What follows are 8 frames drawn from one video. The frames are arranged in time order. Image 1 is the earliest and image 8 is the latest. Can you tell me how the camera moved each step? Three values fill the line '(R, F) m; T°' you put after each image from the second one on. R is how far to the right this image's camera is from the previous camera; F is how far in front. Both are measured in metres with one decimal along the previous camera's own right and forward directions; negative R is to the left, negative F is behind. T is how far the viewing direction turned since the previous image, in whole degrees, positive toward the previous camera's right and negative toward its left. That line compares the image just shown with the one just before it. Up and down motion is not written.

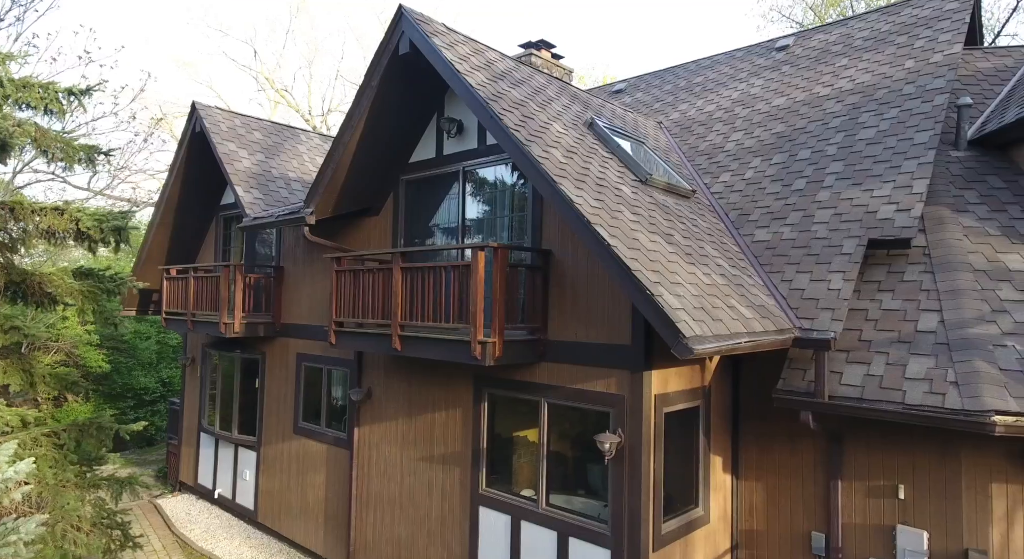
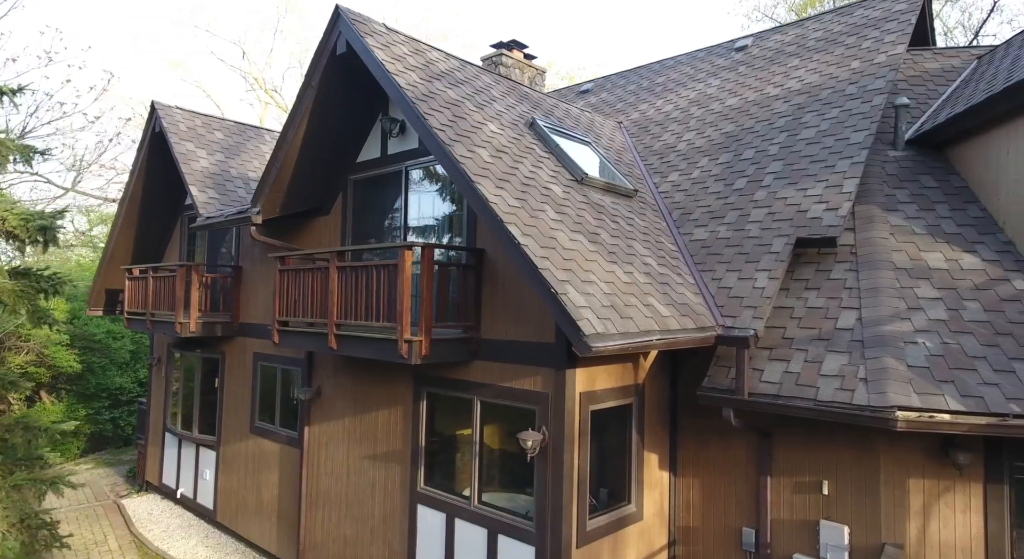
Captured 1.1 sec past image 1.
(+0.6, 0.0) m; 0°
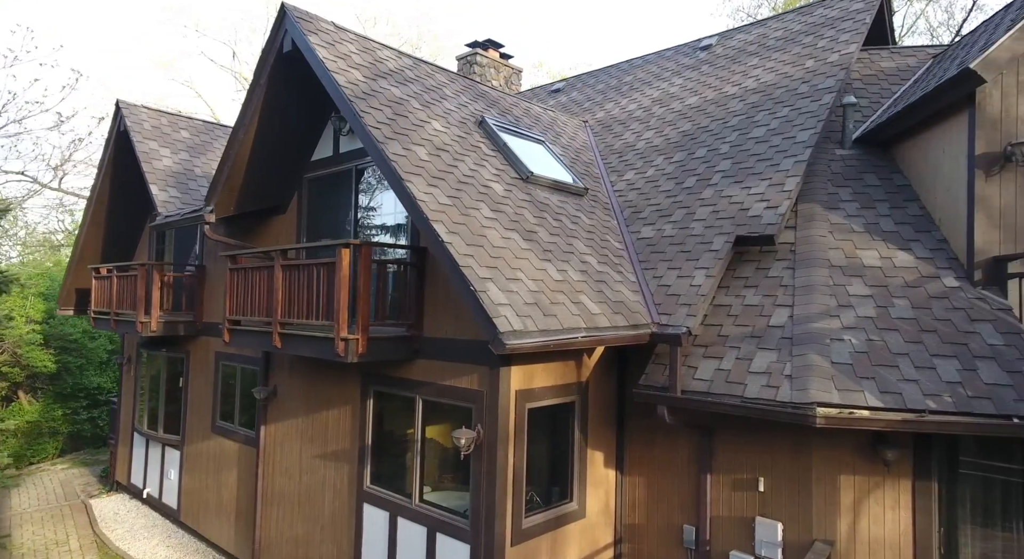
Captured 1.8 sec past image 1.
(+0.6, 0.0) m; 0°
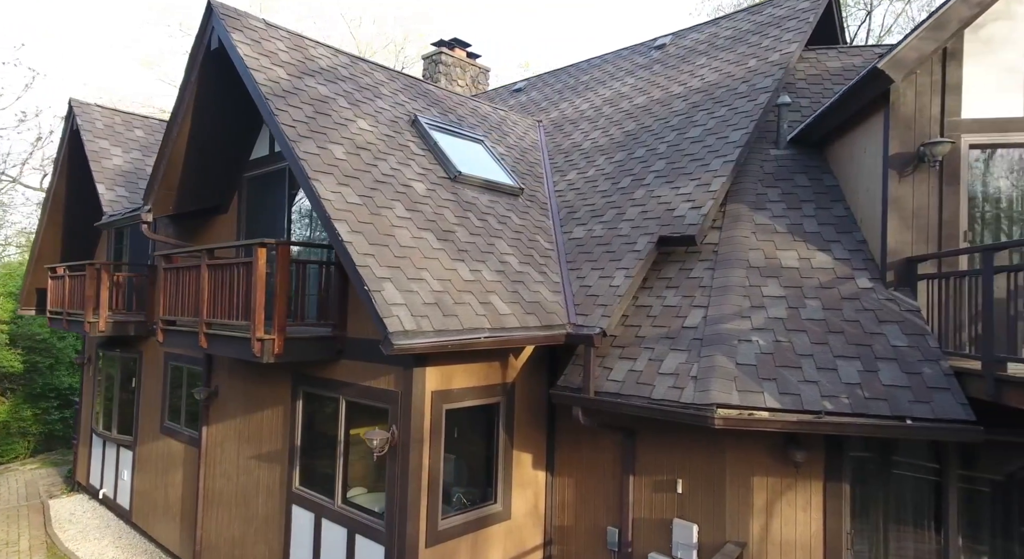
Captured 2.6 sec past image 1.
(+0.7, 0.0) m; 0°
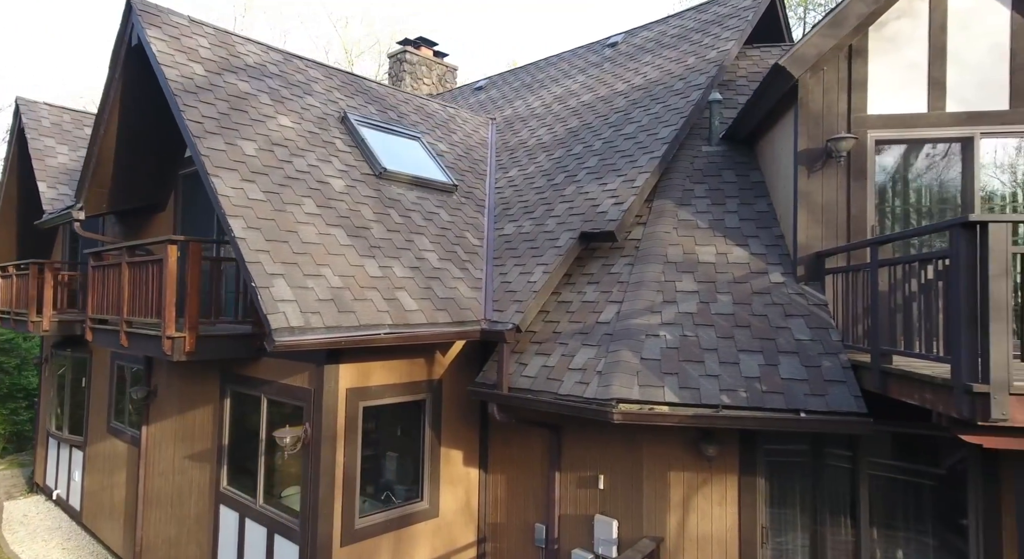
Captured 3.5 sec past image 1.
(+0.7, 0.0) m; +1°
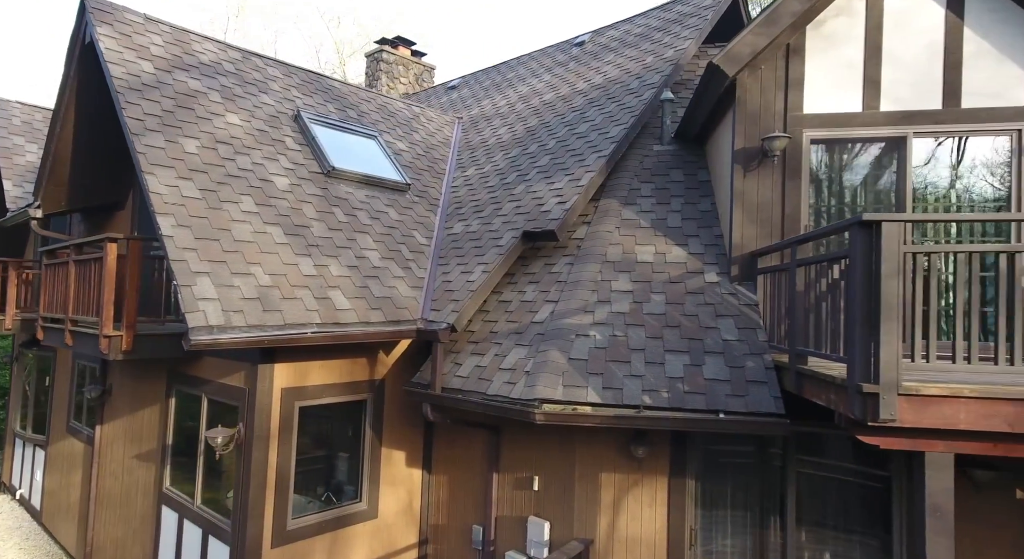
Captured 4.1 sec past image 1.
(+0.6, 0.0) m; 0°
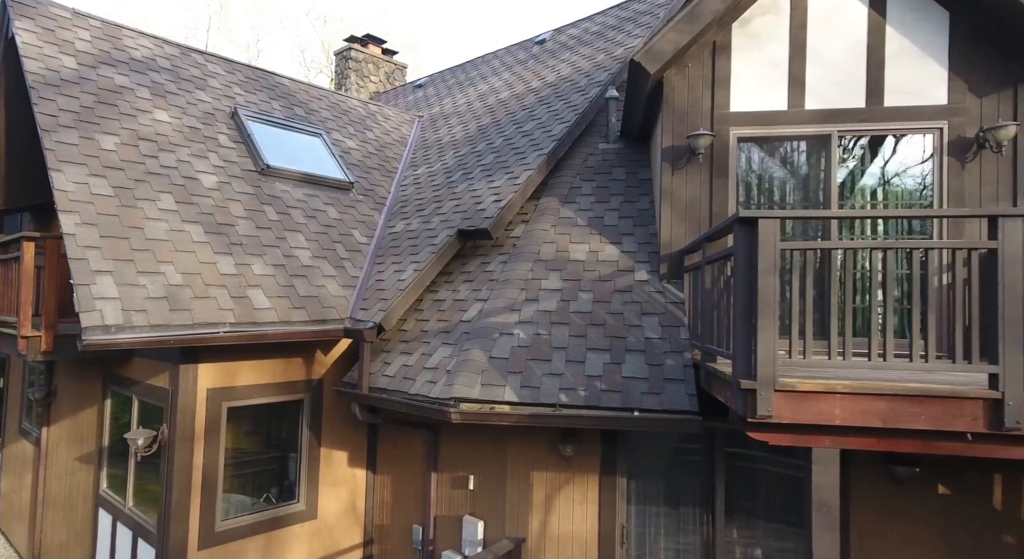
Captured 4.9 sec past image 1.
(+0.6, 0.0) m; +1°
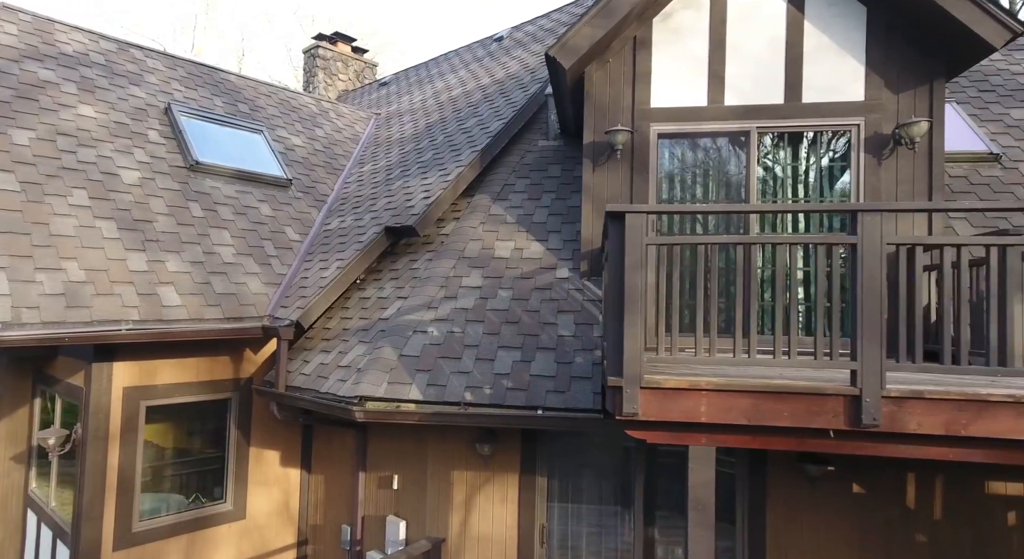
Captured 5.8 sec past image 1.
(+0.6, 0.0) m; +1°
